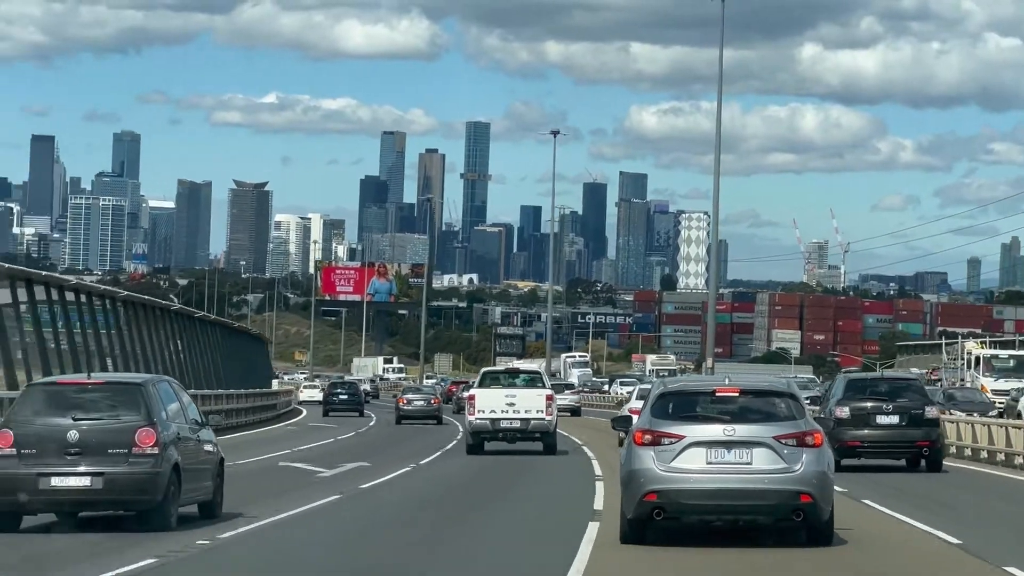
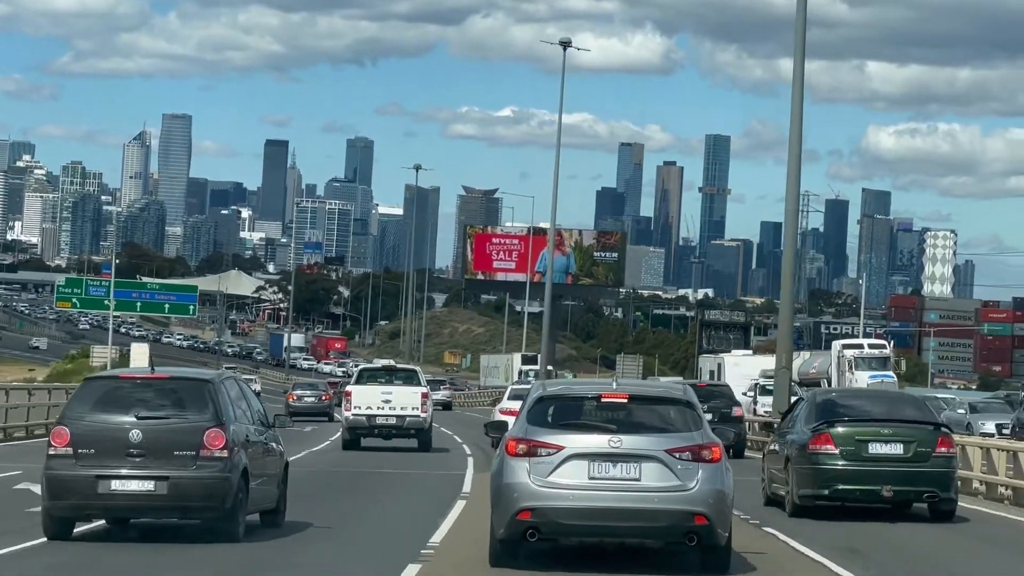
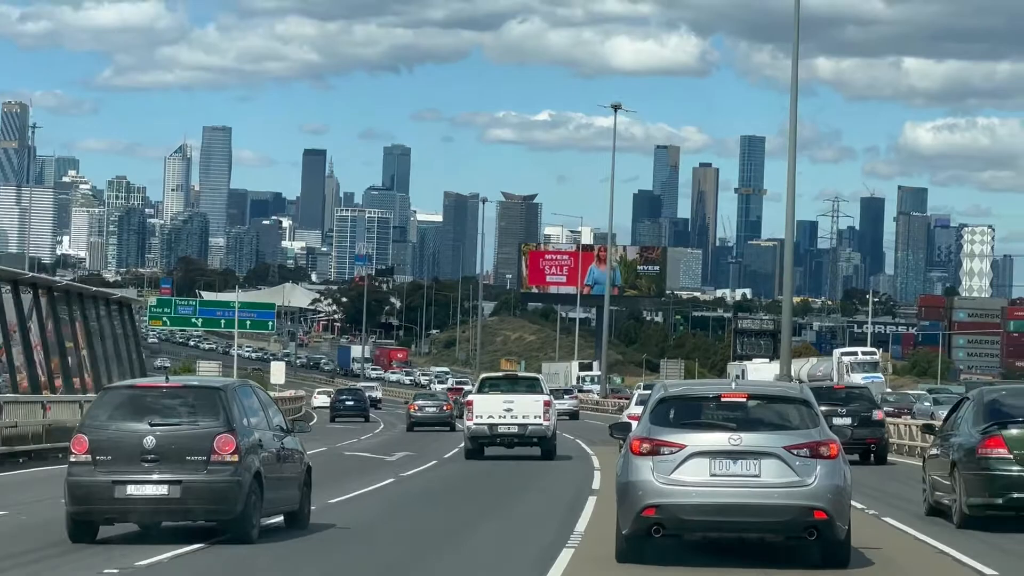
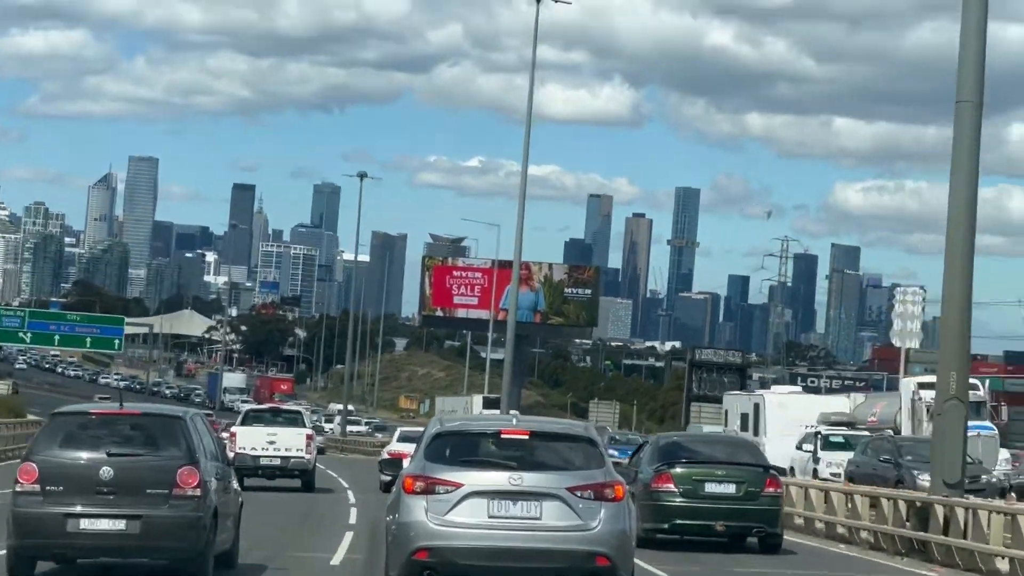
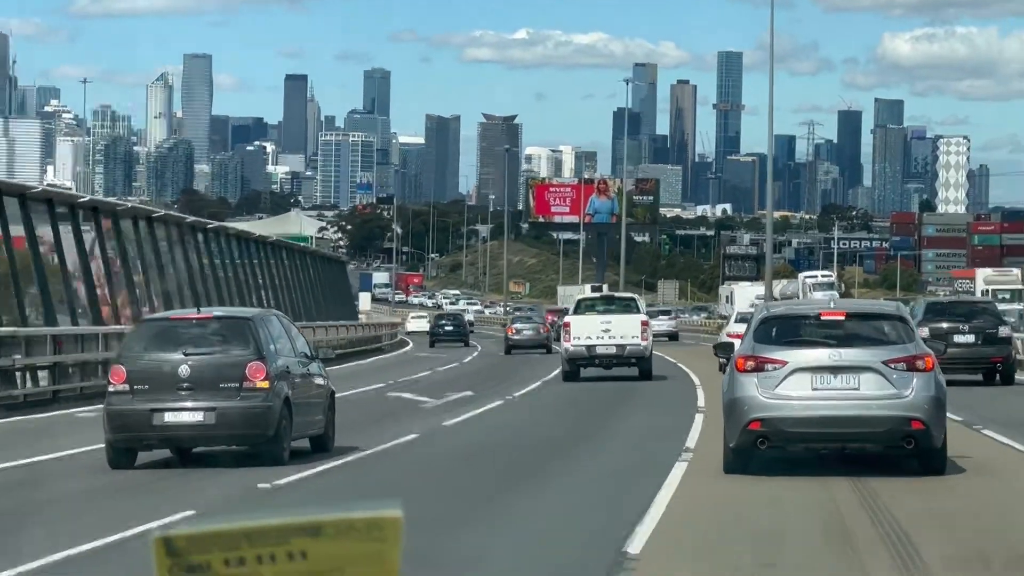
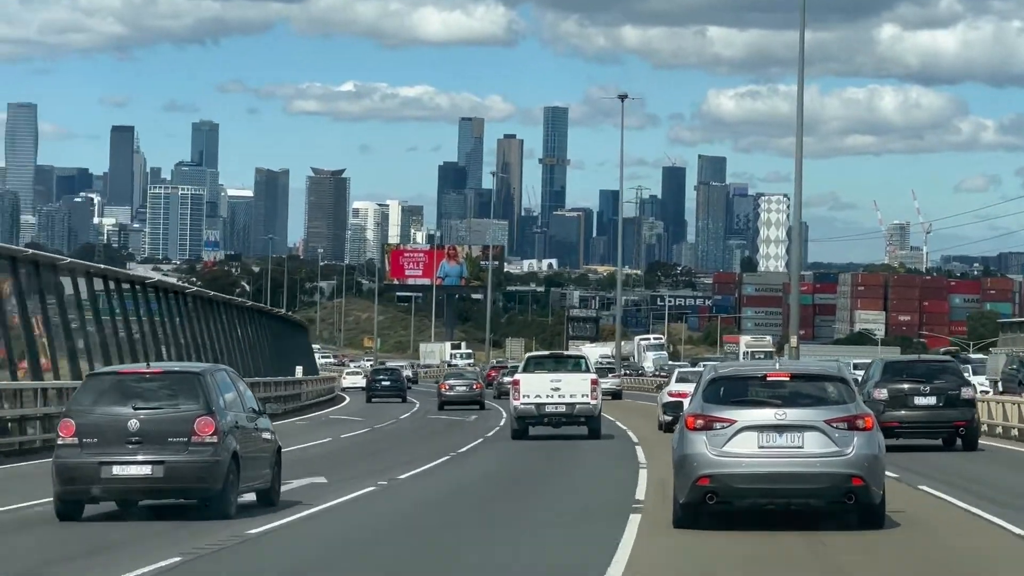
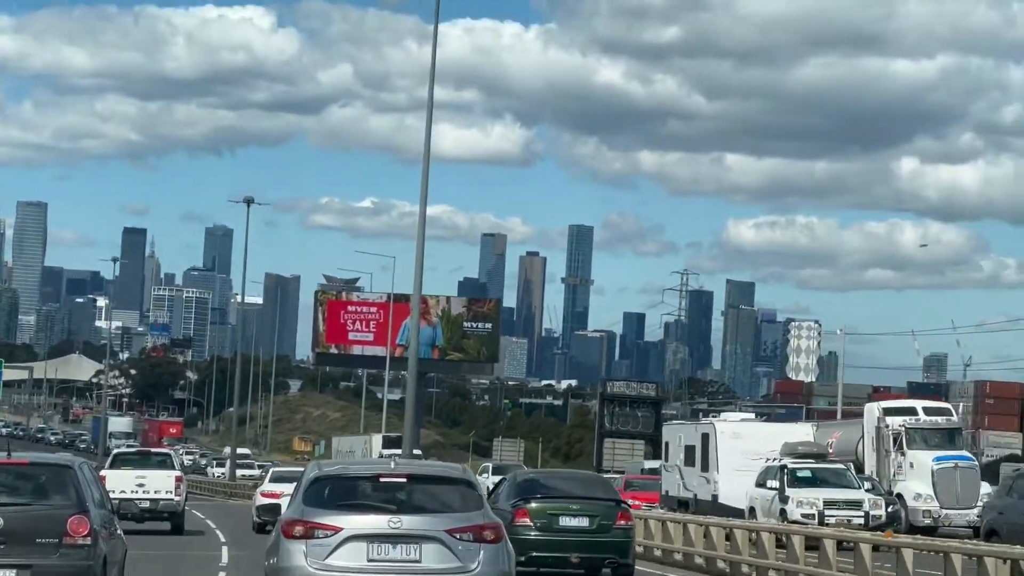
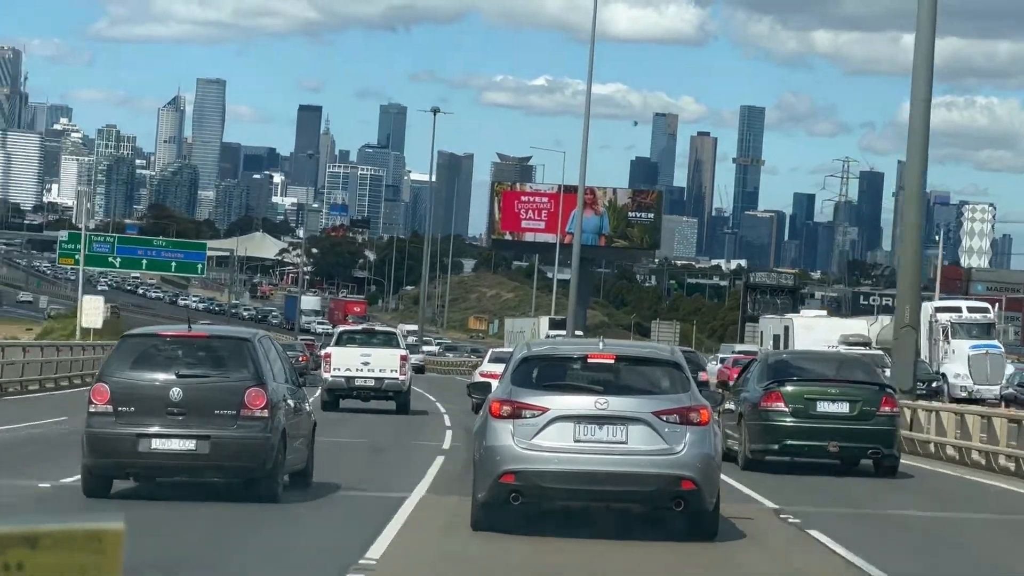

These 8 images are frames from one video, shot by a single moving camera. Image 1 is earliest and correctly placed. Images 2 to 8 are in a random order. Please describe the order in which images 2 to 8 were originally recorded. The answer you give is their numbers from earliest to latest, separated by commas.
6, 5, 3, 2, 8, 4, 7
